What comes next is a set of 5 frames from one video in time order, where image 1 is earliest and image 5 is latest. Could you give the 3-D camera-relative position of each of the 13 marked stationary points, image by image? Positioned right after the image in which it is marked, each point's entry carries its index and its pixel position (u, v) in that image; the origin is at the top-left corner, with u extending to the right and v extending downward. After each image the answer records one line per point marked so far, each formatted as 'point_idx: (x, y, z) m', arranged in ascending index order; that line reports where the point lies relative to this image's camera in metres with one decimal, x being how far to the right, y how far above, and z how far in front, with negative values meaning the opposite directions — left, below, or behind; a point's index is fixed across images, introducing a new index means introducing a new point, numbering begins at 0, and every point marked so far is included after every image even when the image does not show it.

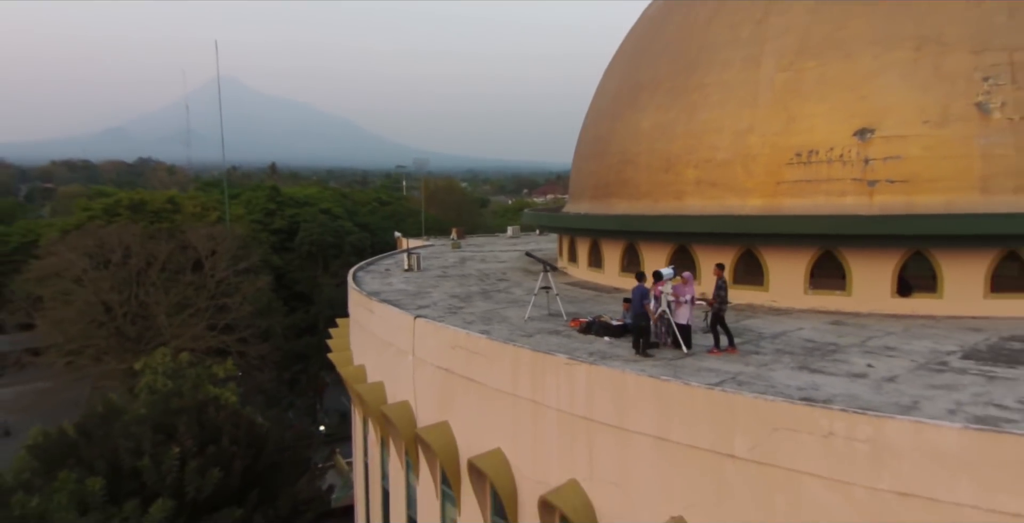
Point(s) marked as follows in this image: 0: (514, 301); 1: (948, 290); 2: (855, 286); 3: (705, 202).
0: (0.0, -0.6, +9.3) m
1: (+5.8, -0.4, +7.4) m
2: (+4.7, -0.3, +7.8) m
3: (+3.0, +0.9, +8.8) m
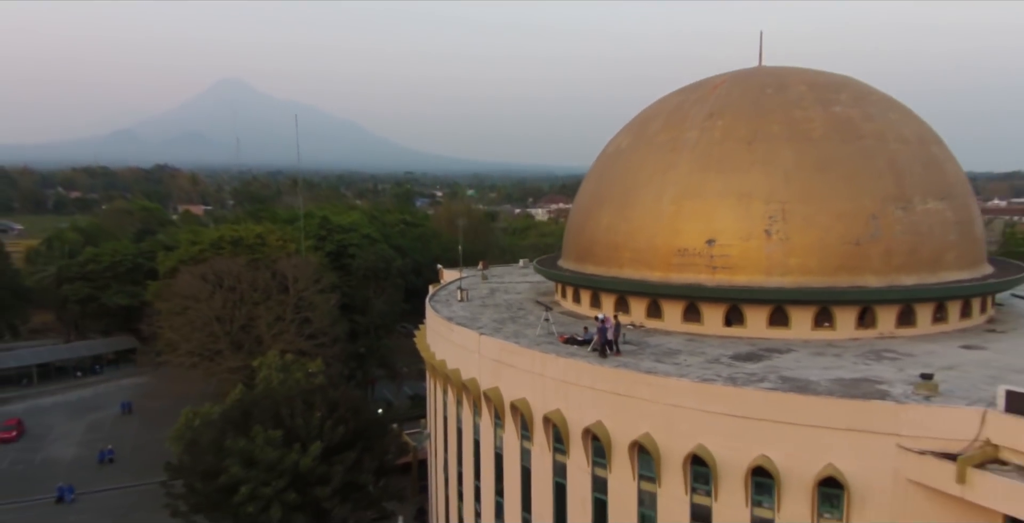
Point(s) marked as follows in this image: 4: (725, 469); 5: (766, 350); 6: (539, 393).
0: (+0.5, -1.9, +16.6) m
1: (+6.2, -1.6, +14.7) m
2: (+5.2, -1.6, +15.1) m
3: (+3.5, -0.3, +16.0) m
4: (+4.2, -4.1, +11.0) m
5: (+6.1, -2.1, +13.6) m
6: (+0.7, -3.1, +13.3) m
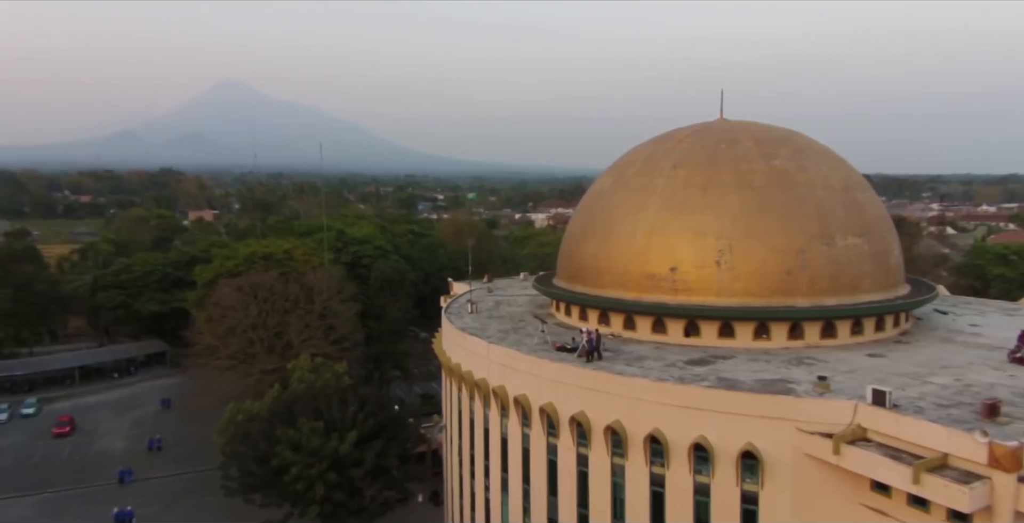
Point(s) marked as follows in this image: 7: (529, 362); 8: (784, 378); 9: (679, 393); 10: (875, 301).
0: (+0.6, -2.7, +20.3) m
1: (+6.3, -2.4, +18.5) m
2: (+5.3, -2.4, +18.8) m
3: (+3.6, -1.1, +19.8) m
4: (+4.2, -4.8, +14.8) m
5: (+6.2, -2.9, +17.3) m
6: (+0.7, -3.9, +17.1) m
7: (+0.5, -3.1, +17.2) m
8: (+7.4, -3.2, +15.4) m
9: (+4.4, -3.4, +14.7) m
10: (+12.2, -1.3, +19.0) m
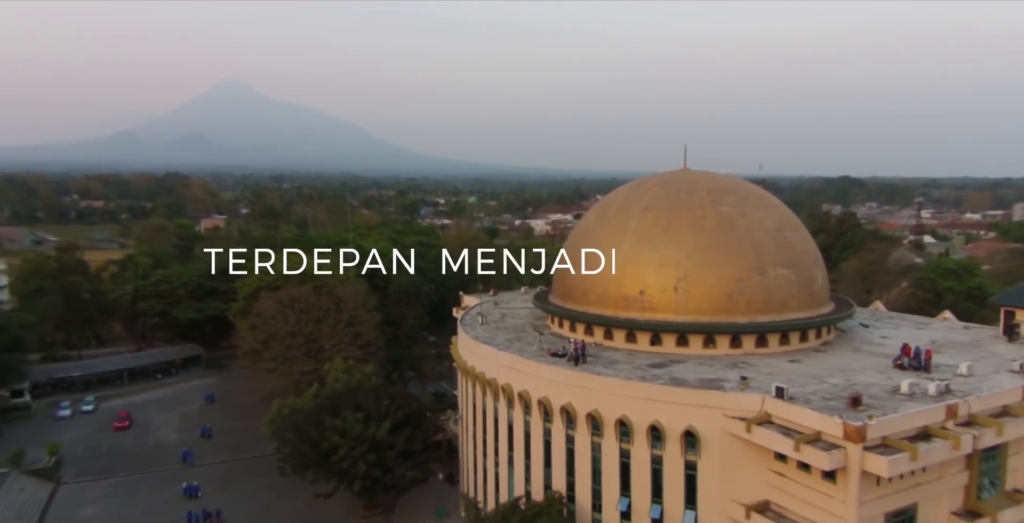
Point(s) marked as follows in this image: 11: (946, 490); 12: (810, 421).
0: (+0.8, -3.7, +25.6) m
1: (+6.5, -3.5, +23.7) m
2: (+5.4, -3.5, +24.1) m
3: (+3.7, -2.2, +25.1) m
4: (+4.4, -5.9, +20.0) m
5: (+6.4, -4.0, +22.6) m
6: (+0.9, -5.0, +22.3) m
7: (+0.7, -4.1, +22.4) m
8: (+7.6, -4.3, +20.6) m
9: (+4.5, -4.5, +19.9) m
10: (+12.4, -2.4, +24.3) m
11: (+14.0, -7.4, +18.2) m
12: (+9.3, -4.9, +17.5) m
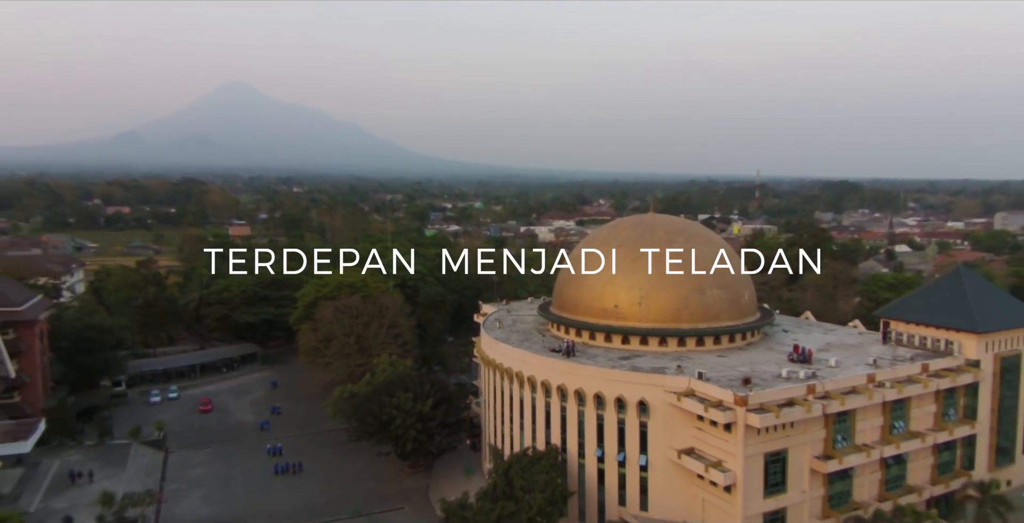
0: (+1.4, -5.1, +35.3) m
1: (+7.1, -4.9, +33.4) m
2: (+6.1, -4.9, +33.7) m
3: (+4.4, -3.6, +34.7) m
4: (+5.0, -7.3, +29.7) m
5: (+7.0, -5.4, +32.3) m
6: (+1.6, -6.3, +32.0) m
7: (+1.3, -5.5, +32.1) m
8: (+8.2, -5.7, +30.3) m
9: (+5.2, -5.9, +29.6) m
10: (+13.1, -3.8, +33.9) m
11: (+14.6, -8.8, +27.8) m
12: (+9.9, -6.3, +27.1) m
